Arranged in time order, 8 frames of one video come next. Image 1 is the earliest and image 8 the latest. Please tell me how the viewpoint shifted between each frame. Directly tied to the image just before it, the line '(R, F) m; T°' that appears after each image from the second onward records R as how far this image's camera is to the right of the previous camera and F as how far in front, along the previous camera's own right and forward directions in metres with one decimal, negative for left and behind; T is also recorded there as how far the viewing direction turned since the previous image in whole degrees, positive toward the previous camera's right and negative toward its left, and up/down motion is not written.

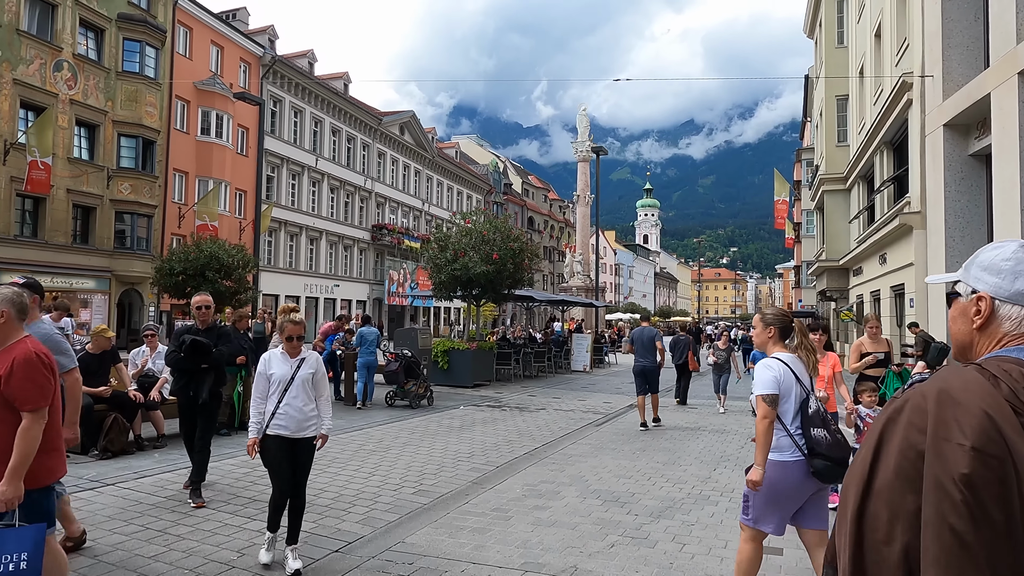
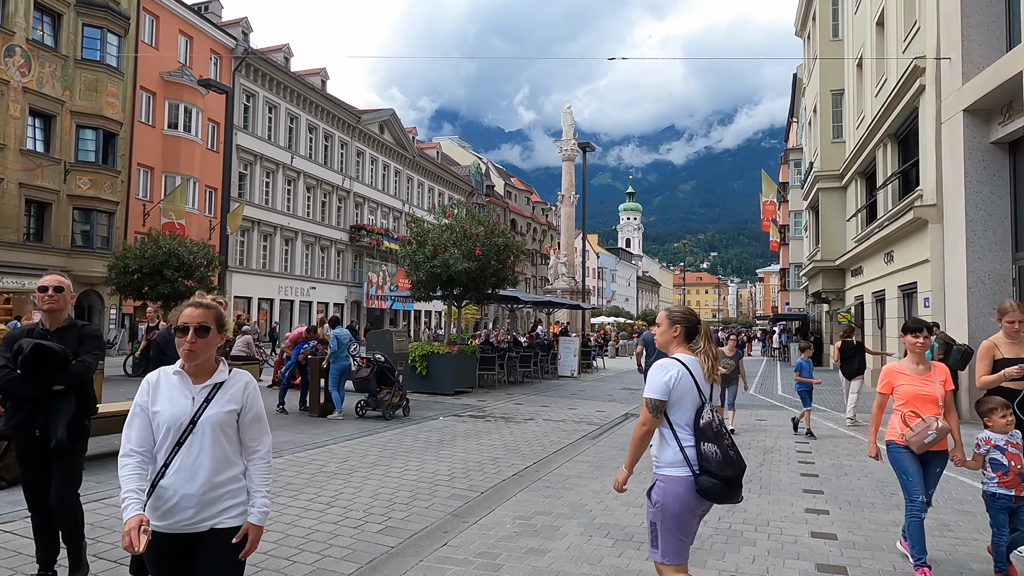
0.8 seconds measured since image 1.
(-0.1, +1.3) m; +2°
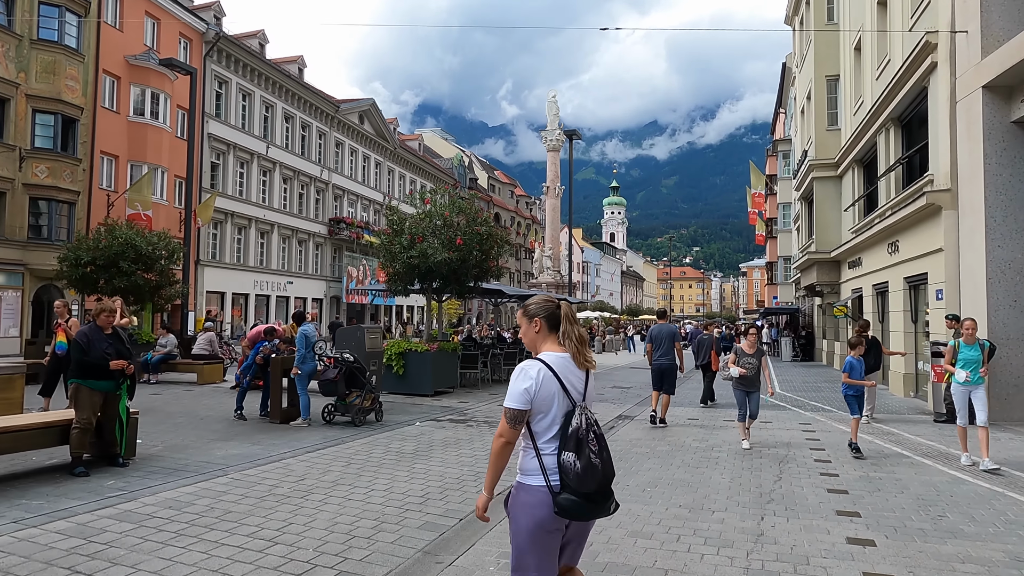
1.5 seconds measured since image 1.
(0.0, +1.1) m; +1°
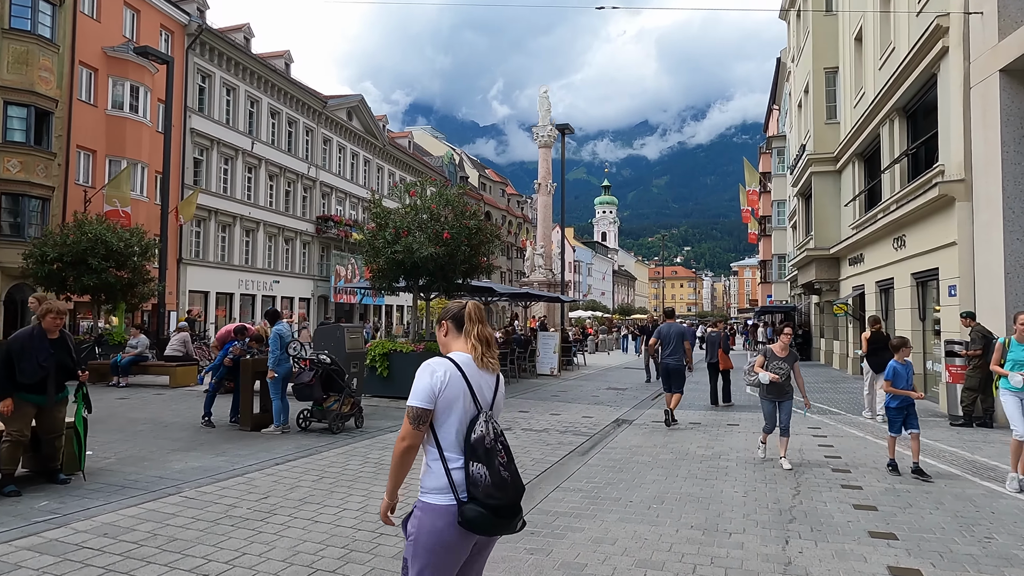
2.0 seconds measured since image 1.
(0.0, +0.8) m; +1°
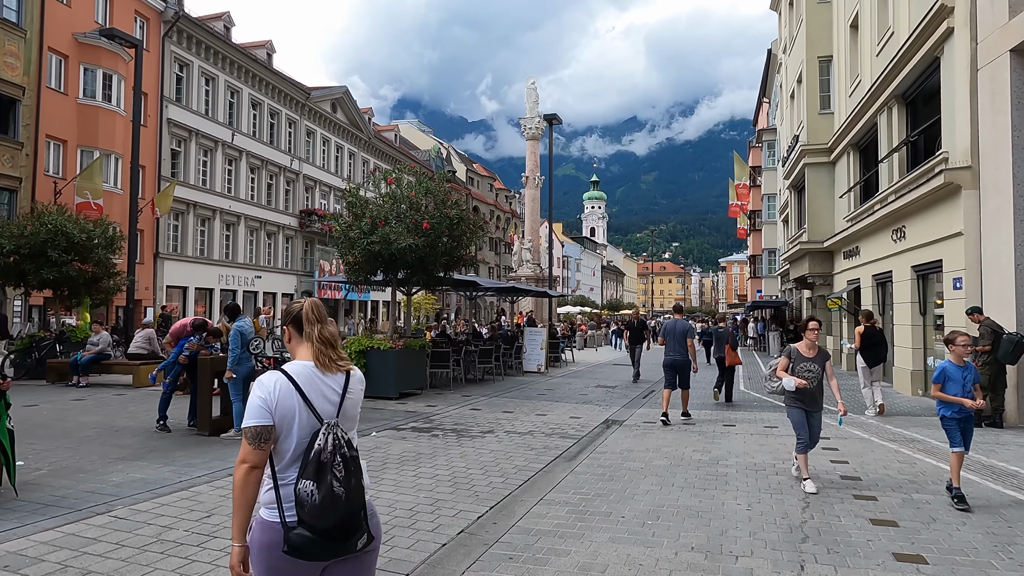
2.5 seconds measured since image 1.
(+0.1, +0.7) m; +1°
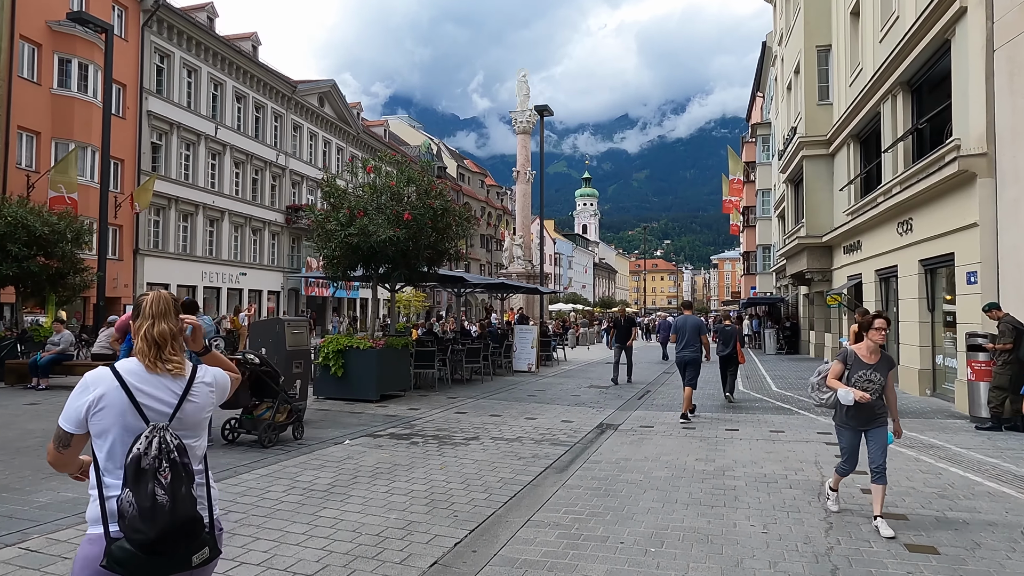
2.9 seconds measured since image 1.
(+0.1, +0.8) m; +1°
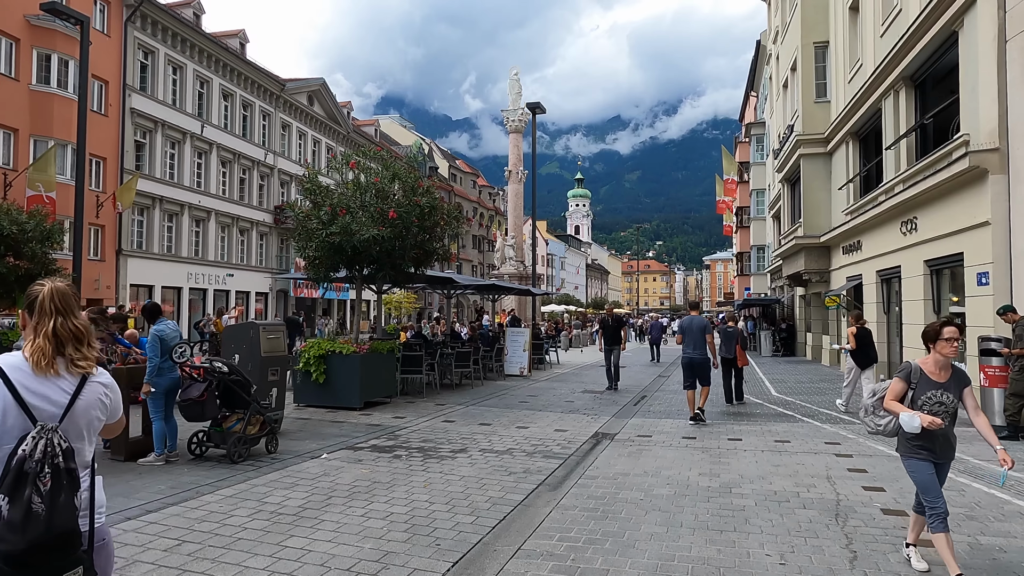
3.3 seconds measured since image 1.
(0.0, +0.6) m; +1°
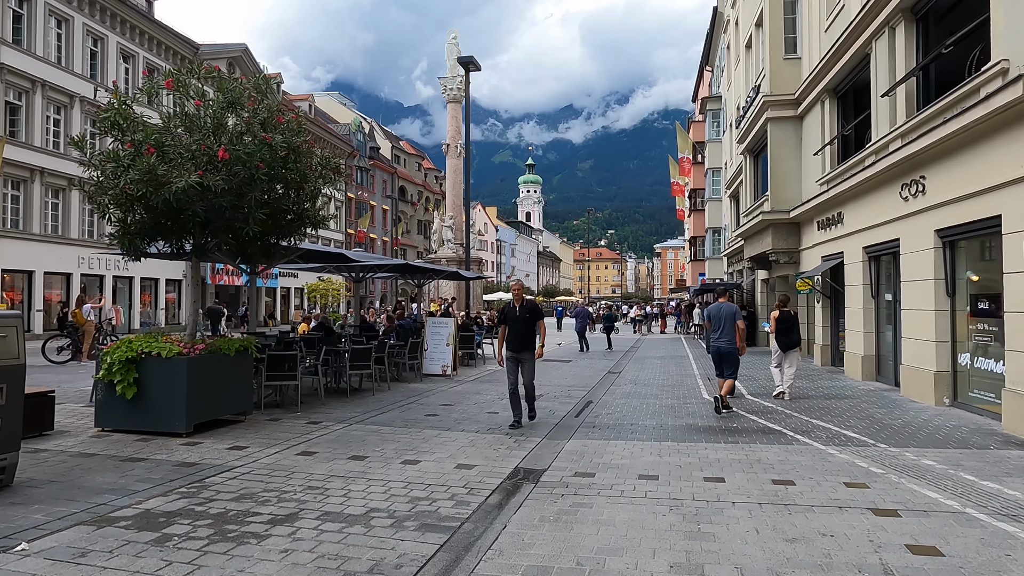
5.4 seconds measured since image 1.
(+0.8, +3.2) m; +4°
